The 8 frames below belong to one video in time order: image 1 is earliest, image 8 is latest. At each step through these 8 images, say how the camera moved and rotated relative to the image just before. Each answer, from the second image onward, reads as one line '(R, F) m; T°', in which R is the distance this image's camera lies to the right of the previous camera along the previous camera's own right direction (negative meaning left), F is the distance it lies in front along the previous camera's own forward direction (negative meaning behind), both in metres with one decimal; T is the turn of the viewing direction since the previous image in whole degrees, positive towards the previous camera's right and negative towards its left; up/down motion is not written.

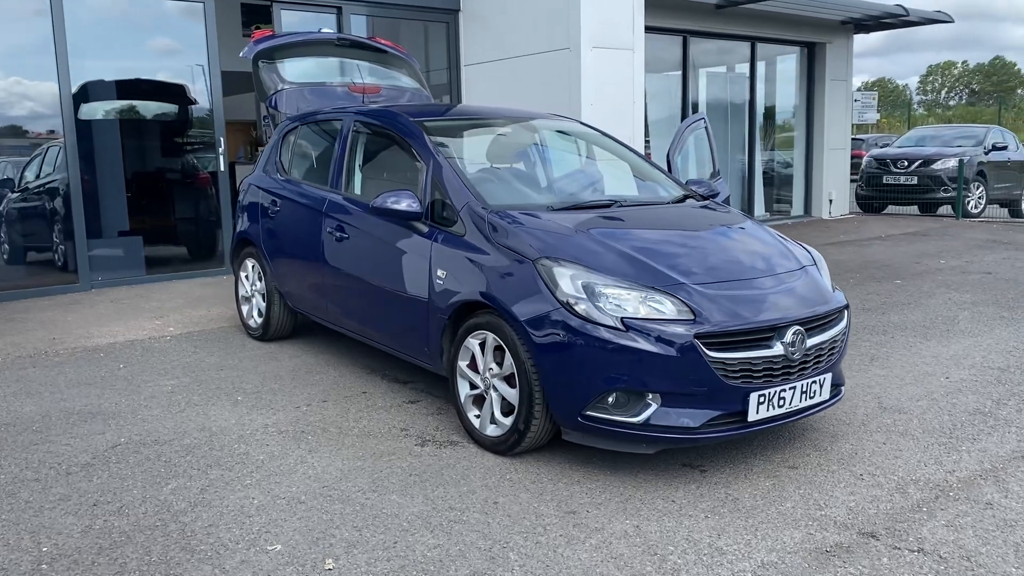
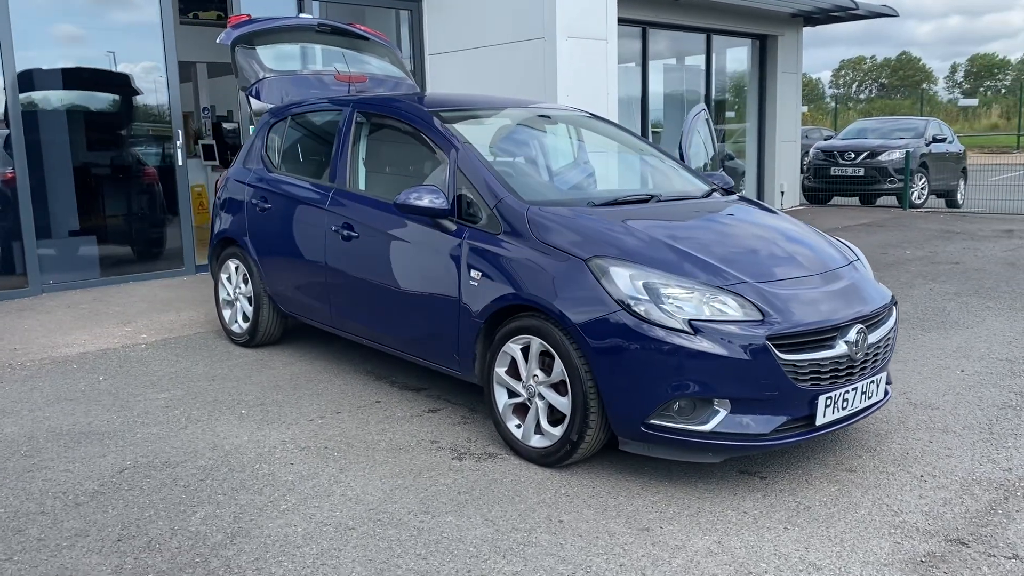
(-0.5, +0.3) m; +5°
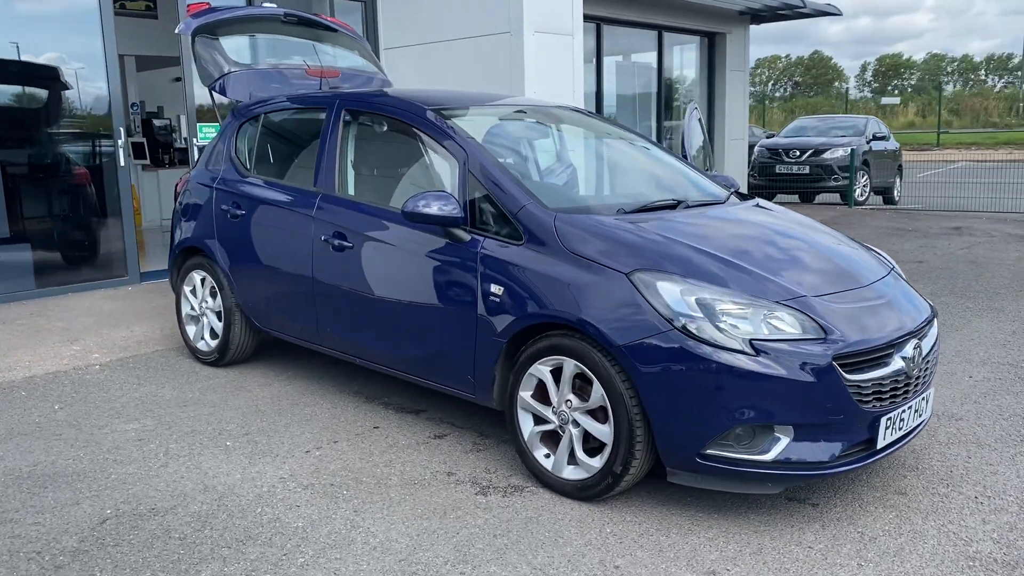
(-0.4, +0.4) m; +5°
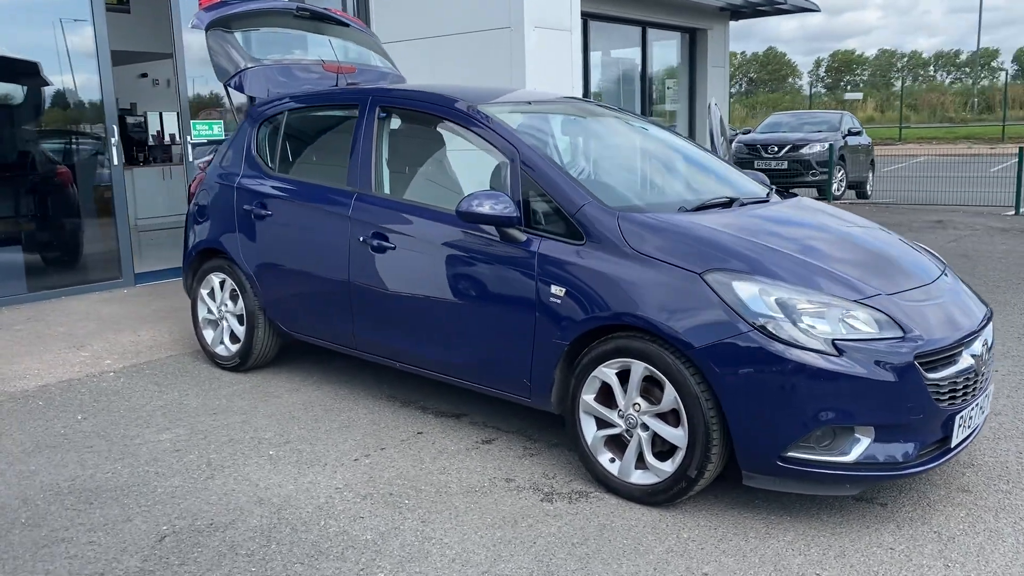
(-0.4, +0.1) m; +3°
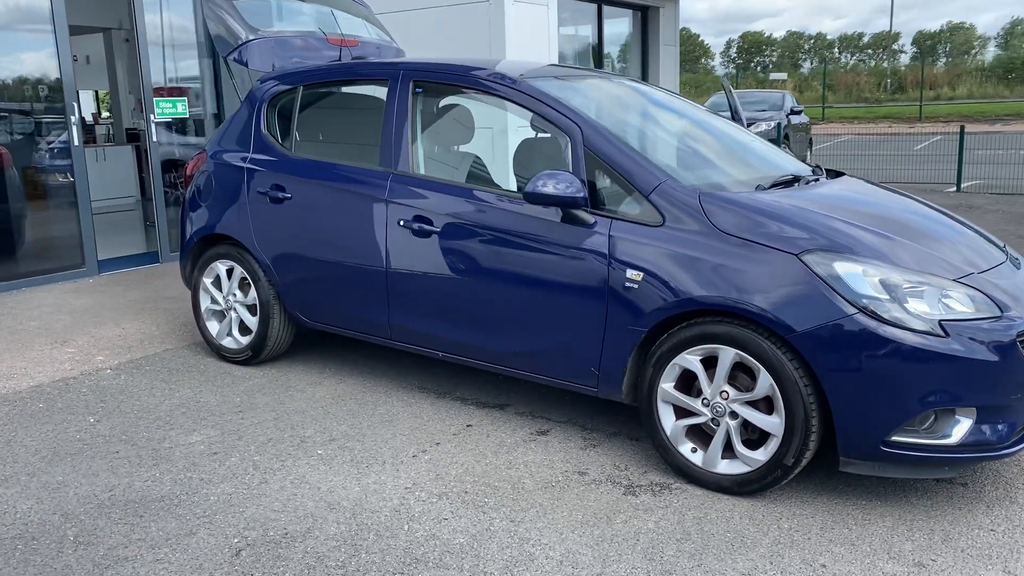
(-0.6, +0.2) m; +5°
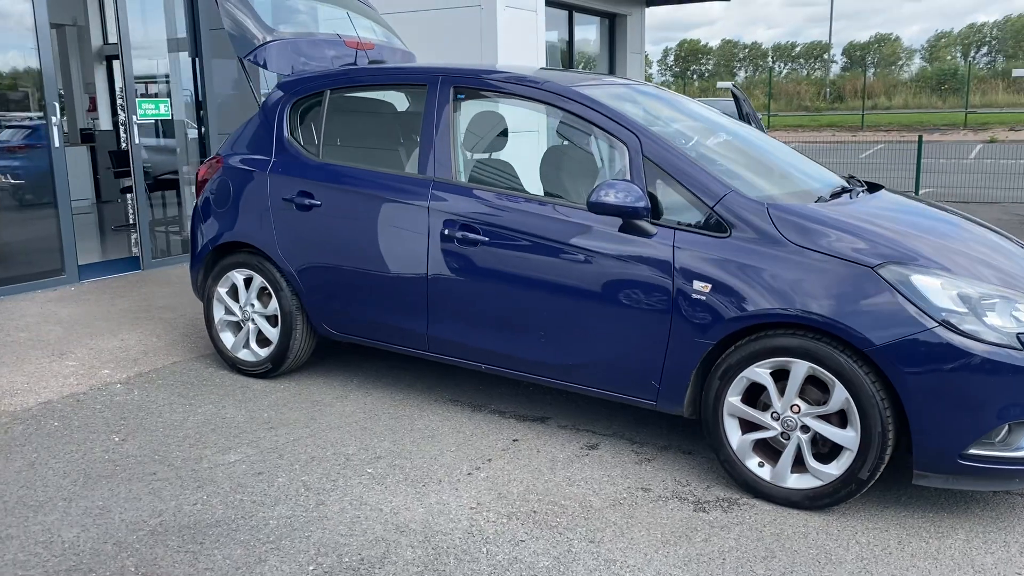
(-0.5, +0.1) m; +4°
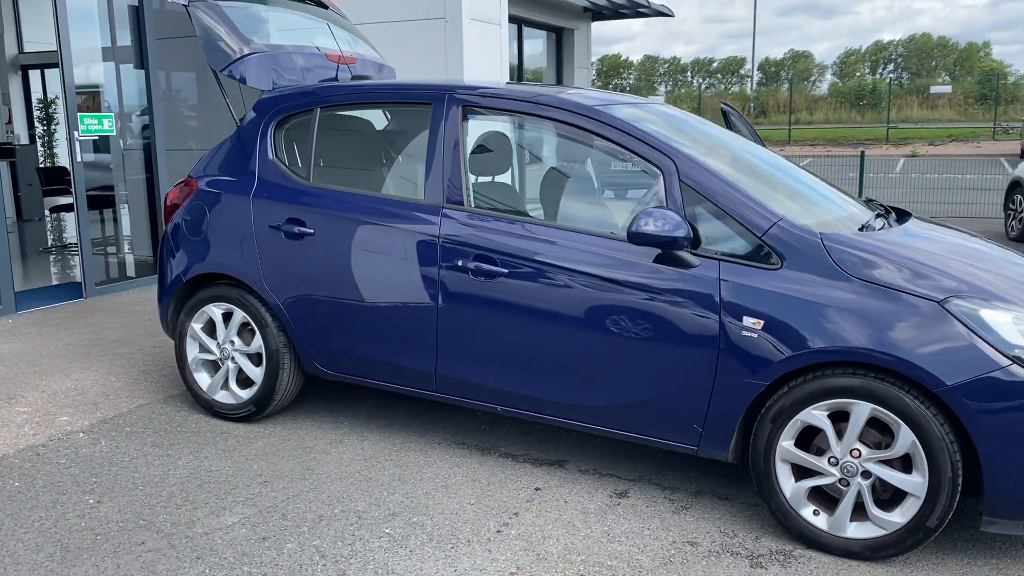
(-0.4, +0.3) m; +5°
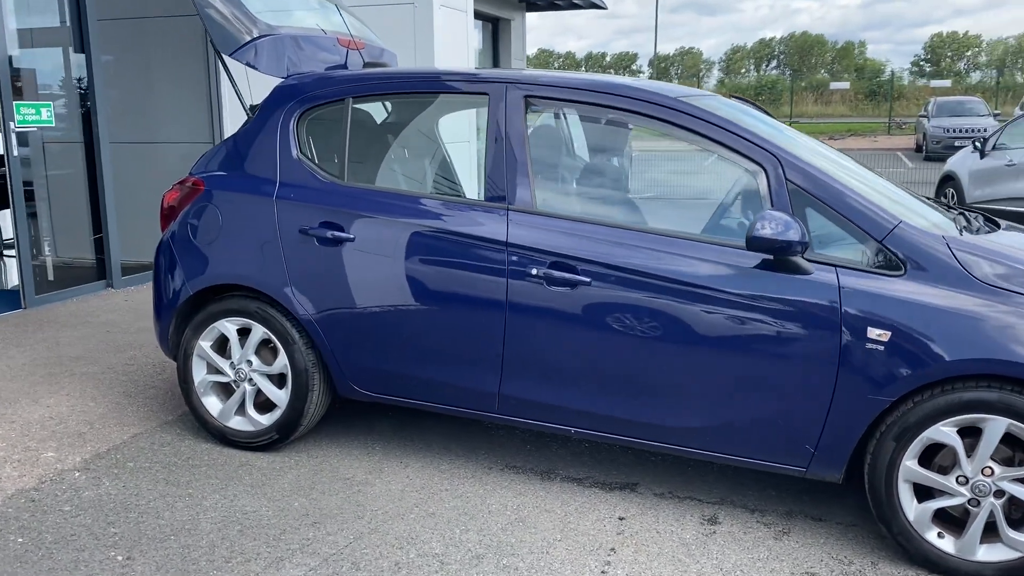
(-0.6, +0.4) m; +7°
